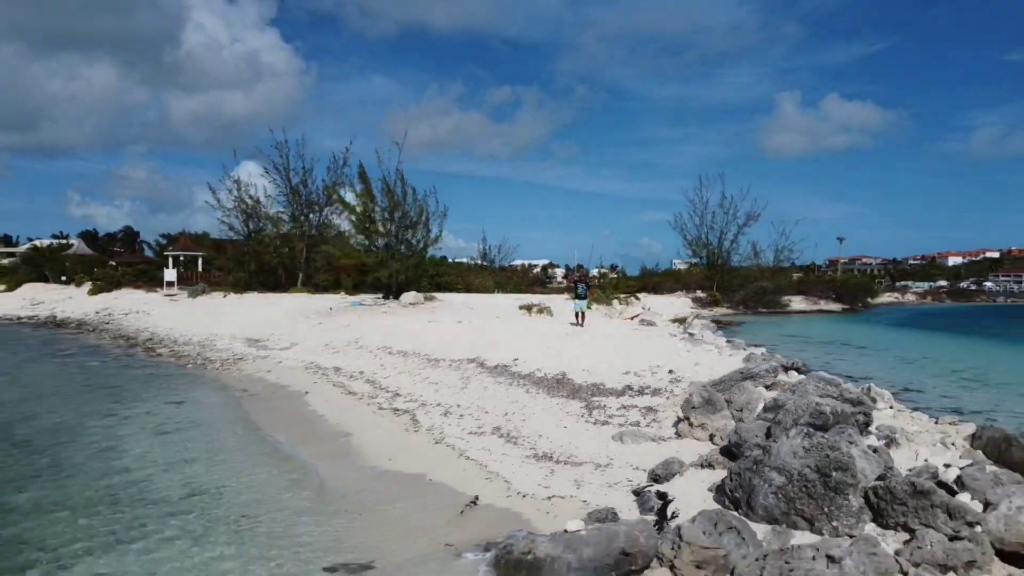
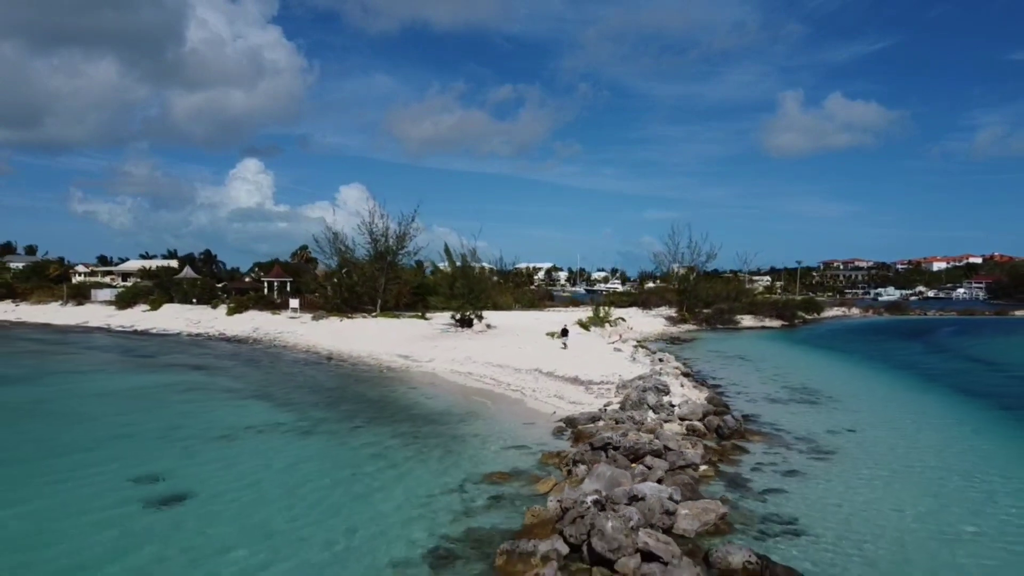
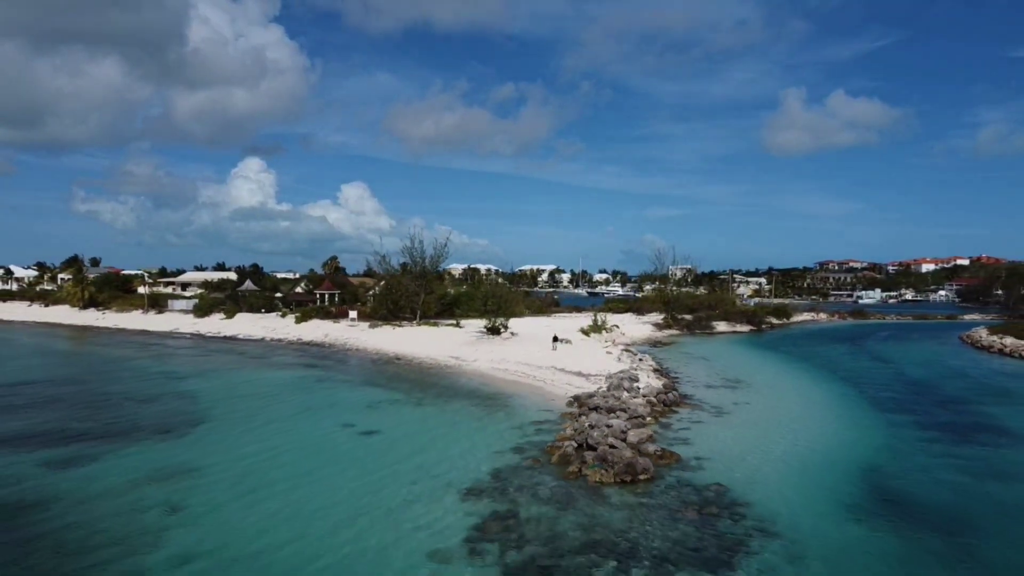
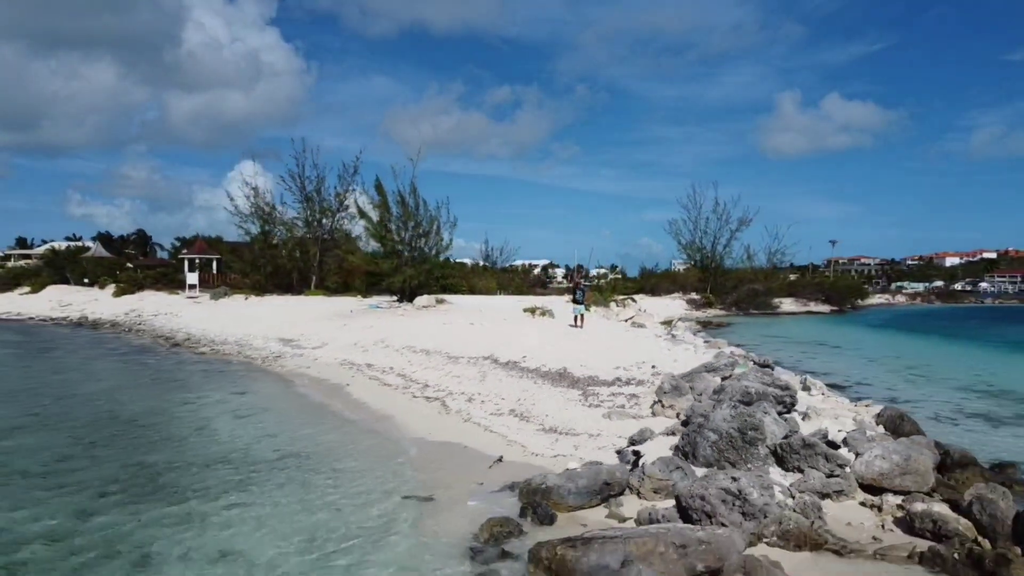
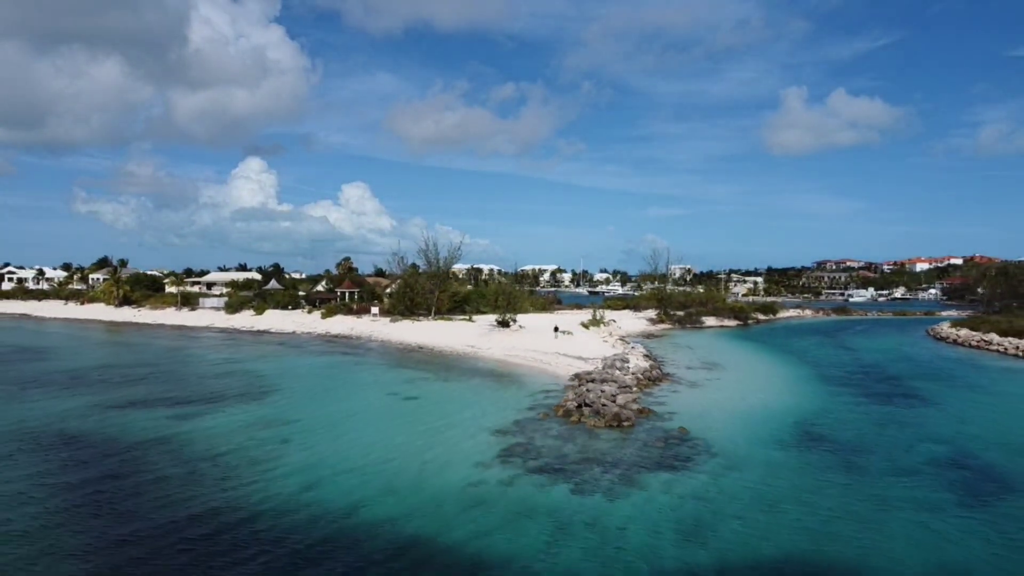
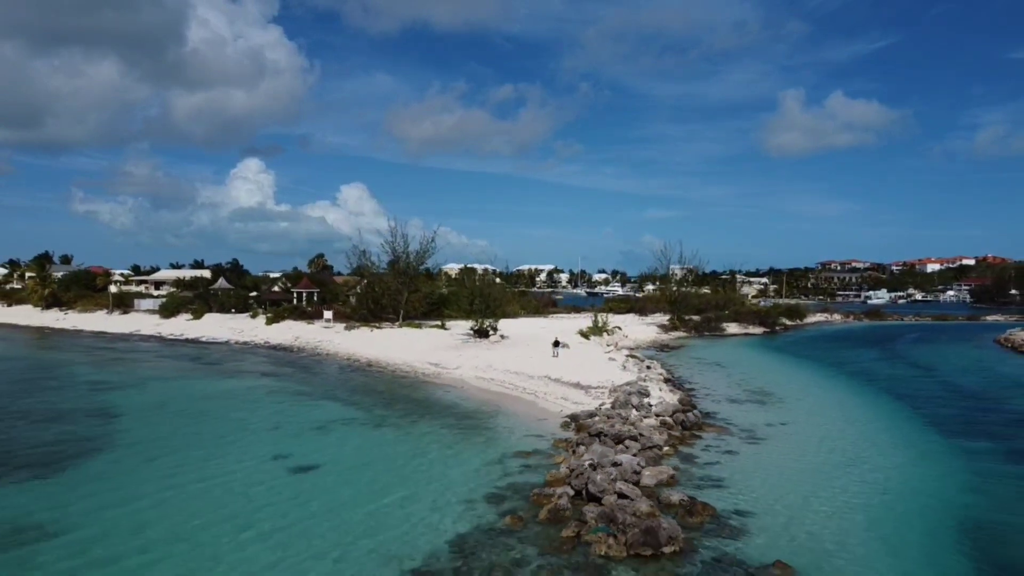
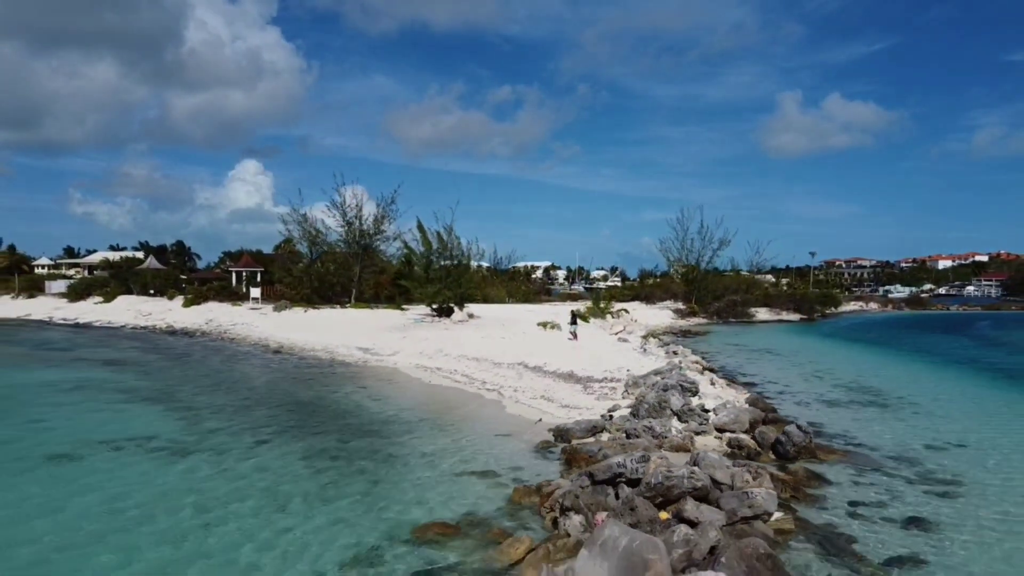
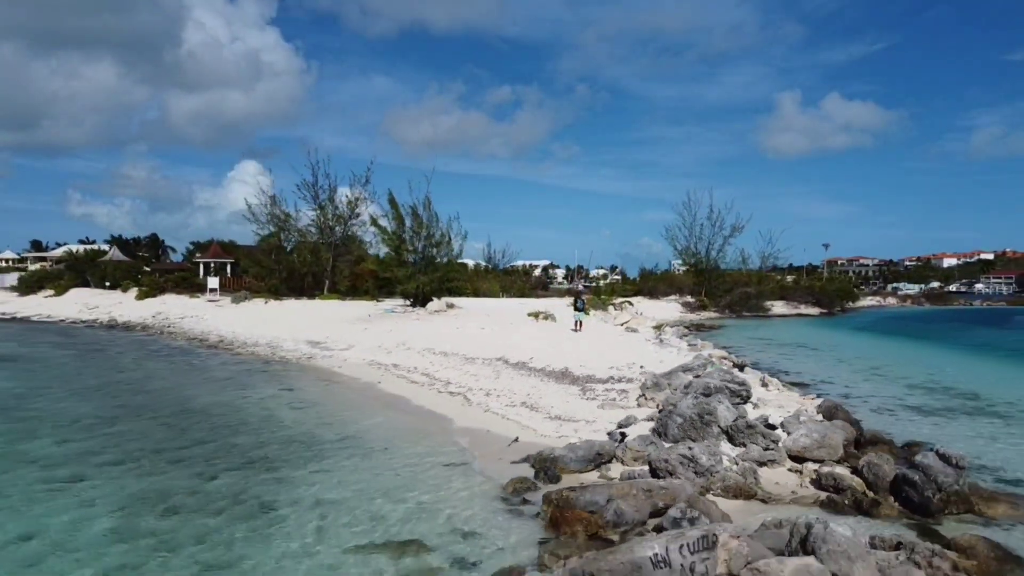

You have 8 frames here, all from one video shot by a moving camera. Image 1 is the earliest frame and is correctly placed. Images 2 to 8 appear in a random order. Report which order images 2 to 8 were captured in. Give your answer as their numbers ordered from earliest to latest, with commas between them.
4, 8, 7, 2, 6, 3, 5
